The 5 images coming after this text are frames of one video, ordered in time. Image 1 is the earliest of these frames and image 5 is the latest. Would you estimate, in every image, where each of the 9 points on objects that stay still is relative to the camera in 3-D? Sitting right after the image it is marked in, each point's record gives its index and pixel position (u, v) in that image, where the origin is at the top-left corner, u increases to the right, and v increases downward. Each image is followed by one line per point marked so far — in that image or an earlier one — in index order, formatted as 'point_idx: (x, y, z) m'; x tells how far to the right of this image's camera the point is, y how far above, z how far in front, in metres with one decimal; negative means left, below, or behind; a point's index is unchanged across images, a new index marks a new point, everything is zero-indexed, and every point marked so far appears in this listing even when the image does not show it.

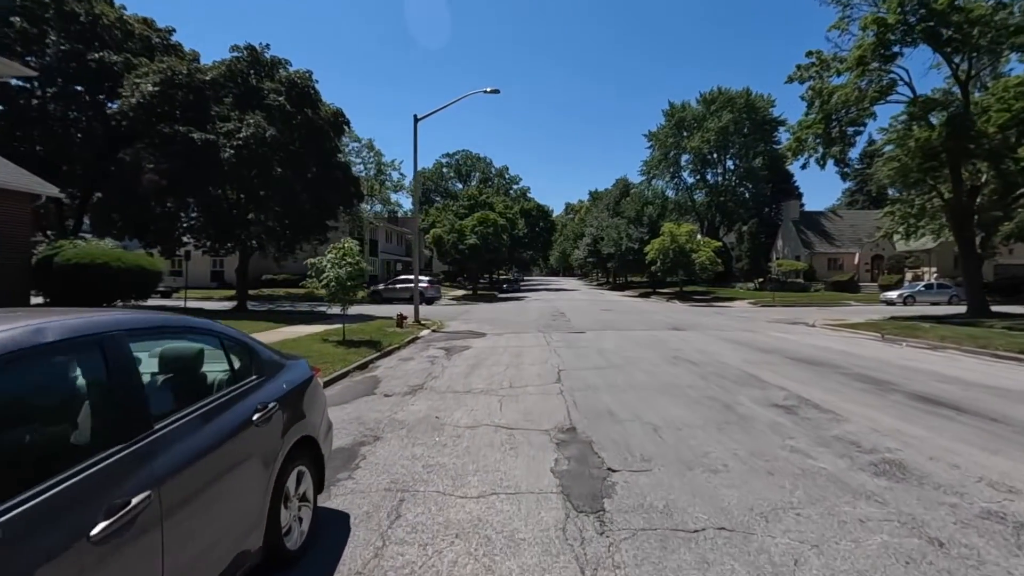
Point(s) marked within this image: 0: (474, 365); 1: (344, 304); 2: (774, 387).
0: (-1.0, -2.1, +14.0) m
1: (-5.9, -0.6, +17.6) m
2: (+5.3, -2.0, +10.4) m
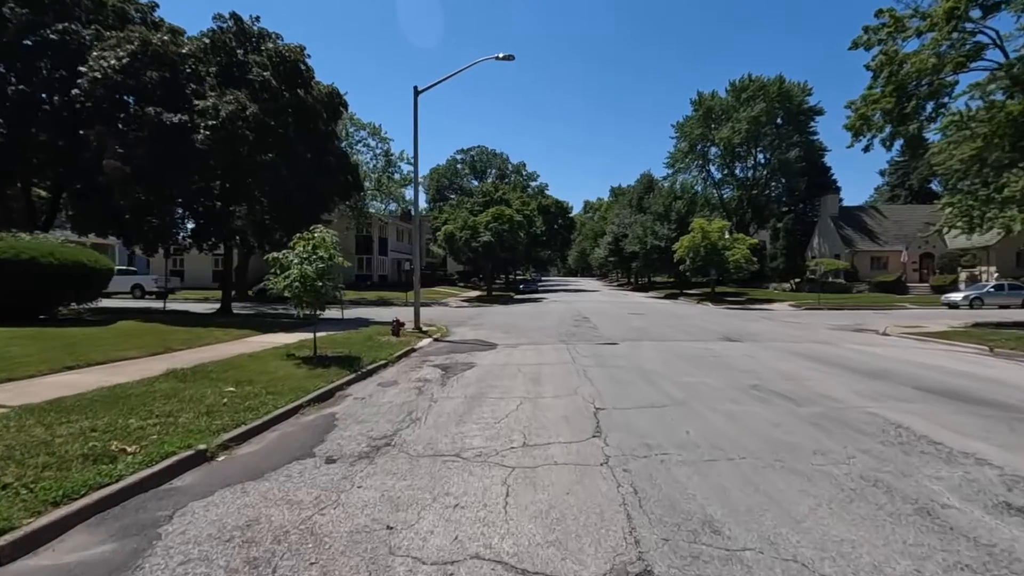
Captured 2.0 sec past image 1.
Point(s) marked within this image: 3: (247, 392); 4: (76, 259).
0: (-0.7, -2.2, +10.1) m
1: (-5.4, -0.6, +13.9) m
2: (+5.5, -2.0, +6.3) m
3: (-5.1, -2.0, +9.8) m
4: (-15.0, +1.0, +17.5) m
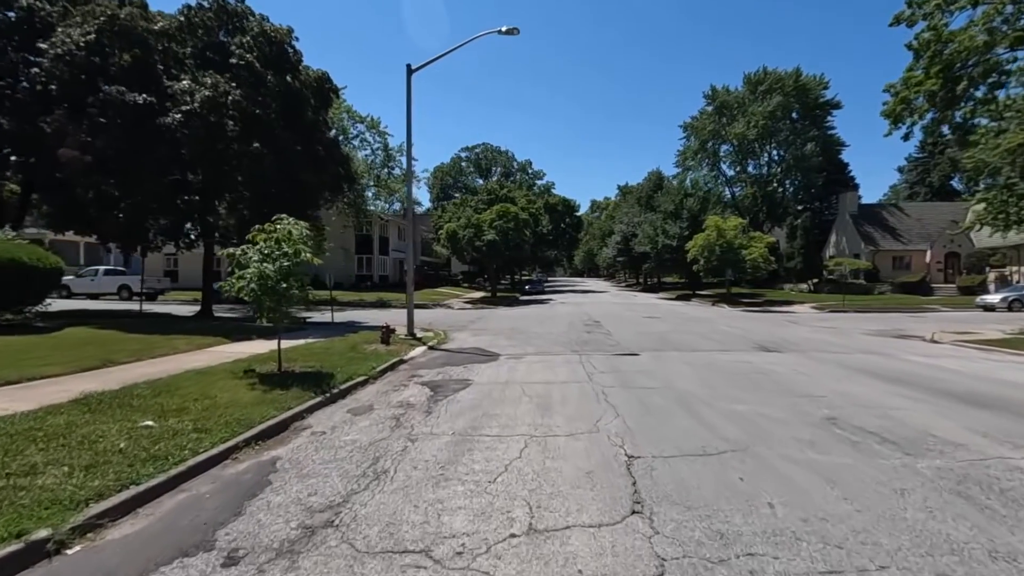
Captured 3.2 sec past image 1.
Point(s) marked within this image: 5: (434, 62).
0: (-0.7, -2.2, +7.7) m
1: (-5.4, -0.6, +11.6) m
2: (+5.5, -2.1, +3.8) m
3: (-5.1, -2.0, +7.5) m
4: (-14.9, +0.9, +15.3) m
5: (-2.9, +8.1, +18.4) m
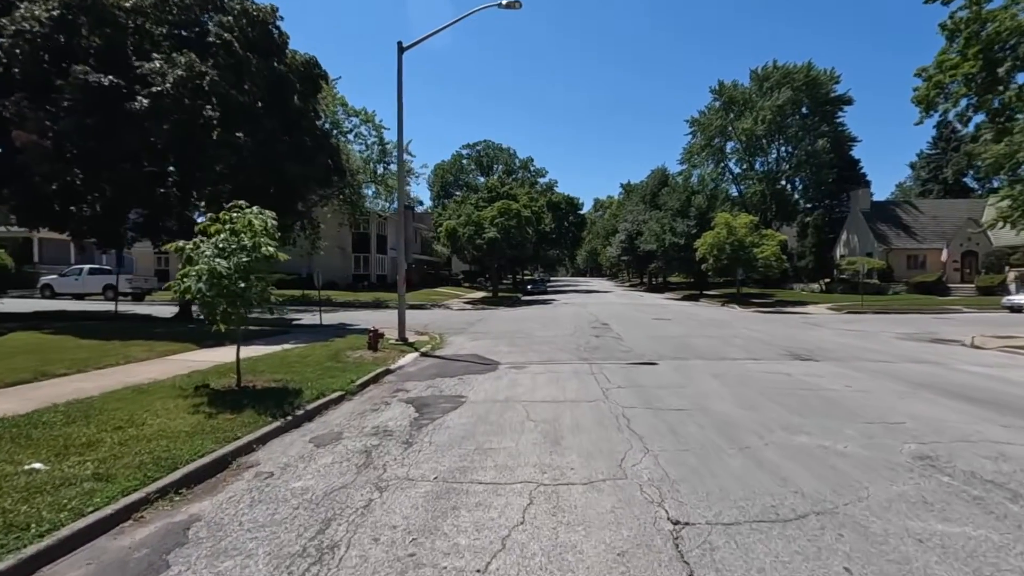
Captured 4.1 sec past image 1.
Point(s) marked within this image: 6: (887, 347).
0: (-0.7, -2.2, +5.9) m
1: (-5.3, -0.7, +9.8) m
2: (+5.5, -2.1, +2.0) m
3: (-5.1, -2.1, +5.7) m
4: (-14.8, +0.9, +13.6) m
5: (-2.8, +8.1, +16.6) m
6: (+13.3, -2.1, +18.2) m
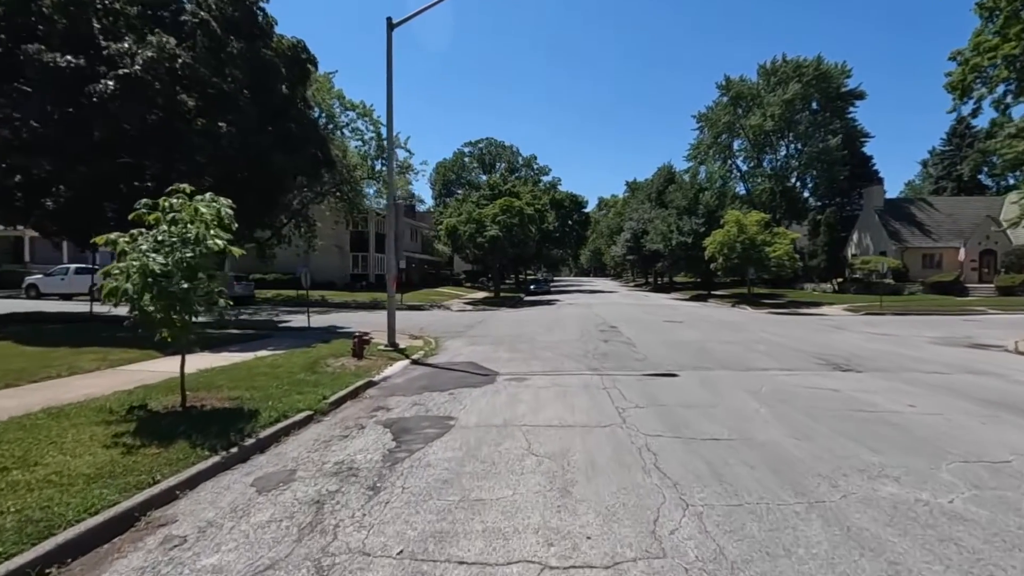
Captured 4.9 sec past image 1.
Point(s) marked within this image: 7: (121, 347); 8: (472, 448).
0: (-0.7, -2.3, +4.2) m
1: (-5.4, -0.7, +8.1) m
2: (+5.4, -2.1, +0.3) m
3: (-5.1, -2.1, +4.1) m
4: (-14.9, +0.9, +12.0) m
5: (-2.8, +8.1, +14.9) m
6: (+13.4, -2.1, +16.4) m
7: (-10.5, -1.6, +13.8) m
8: (-0.6, -2.2, +7.2) m
